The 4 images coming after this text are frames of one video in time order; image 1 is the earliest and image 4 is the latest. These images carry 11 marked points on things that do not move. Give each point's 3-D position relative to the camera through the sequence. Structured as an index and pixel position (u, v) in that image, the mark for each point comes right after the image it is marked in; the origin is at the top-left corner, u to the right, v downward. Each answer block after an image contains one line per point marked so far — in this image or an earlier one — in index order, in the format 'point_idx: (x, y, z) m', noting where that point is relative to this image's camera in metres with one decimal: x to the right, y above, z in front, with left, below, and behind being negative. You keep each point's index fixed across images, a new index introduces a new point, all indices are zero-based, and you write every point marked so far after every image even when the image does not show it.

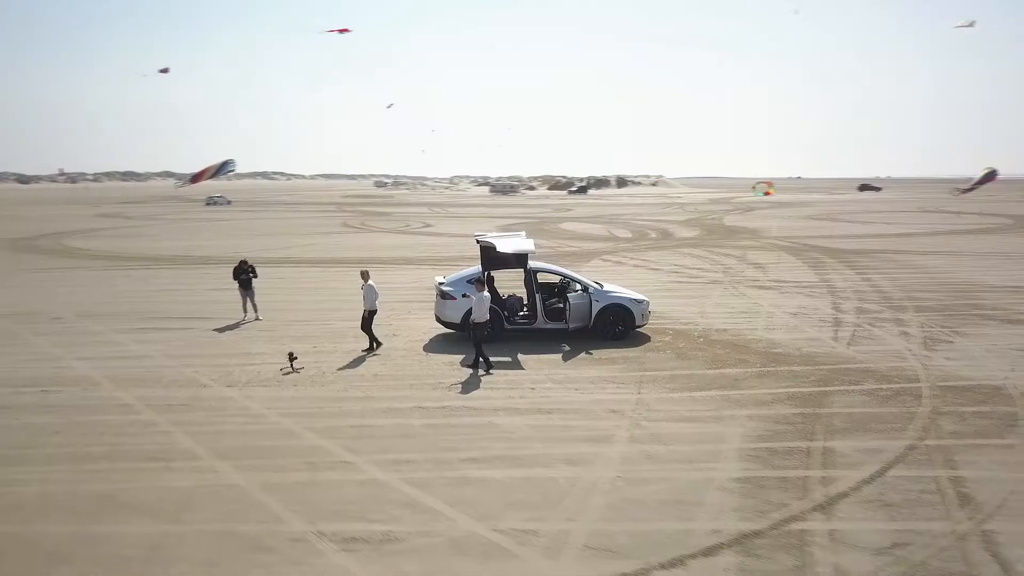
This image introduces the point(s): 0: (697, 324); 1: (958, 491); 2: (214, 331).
0: (+3.1, -0.6, +14.1) m
1: (+3.5, -1.6, +6.6) m
2: (-4.9, -0.7, +13.6) m
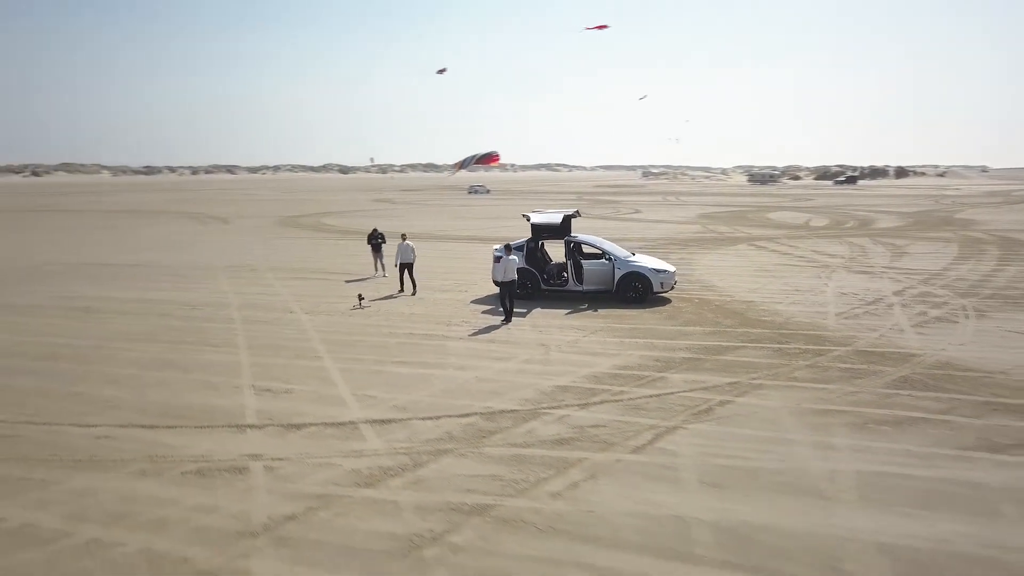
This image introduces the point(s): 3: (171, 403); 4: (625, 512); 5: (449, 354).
0: (+4.2, -0.2, +15.5) m
1: (+2.0, -1.2, +8.3) m
2: (-3.6, +0.1, +17.7) m
3: (-3.5, -1.2, +8.5) m
4: (+0.8, -1.6, +5.8) m
5: (-0.8, -0.9, +10.8) m
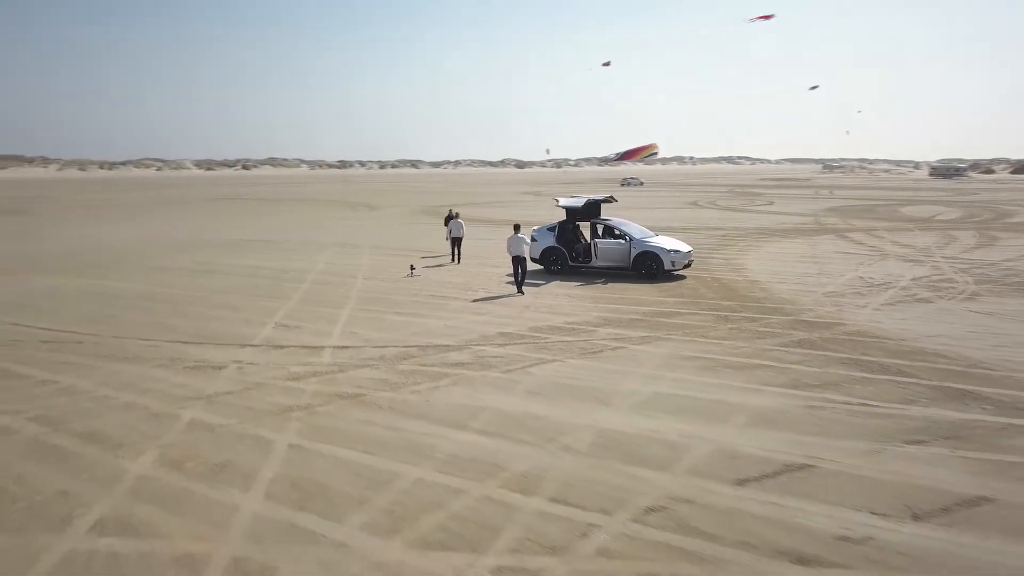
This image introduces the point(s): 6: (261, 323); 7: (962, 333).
0: (+4.8, +0.2, +16.8) m
1: (+1.1, -0.8, +10.2) m
2: (-2.3, +0.8, +20.5) m
3: (-4.2, -0.6, +11.6) m
4: (-0.6, -1.1, +8.0) m
5: (-1.1, -0.3, +13.2) m
6: (-3.6, -0.5, +11.9) m
7: (+6.0, -0.6, +11.1) m
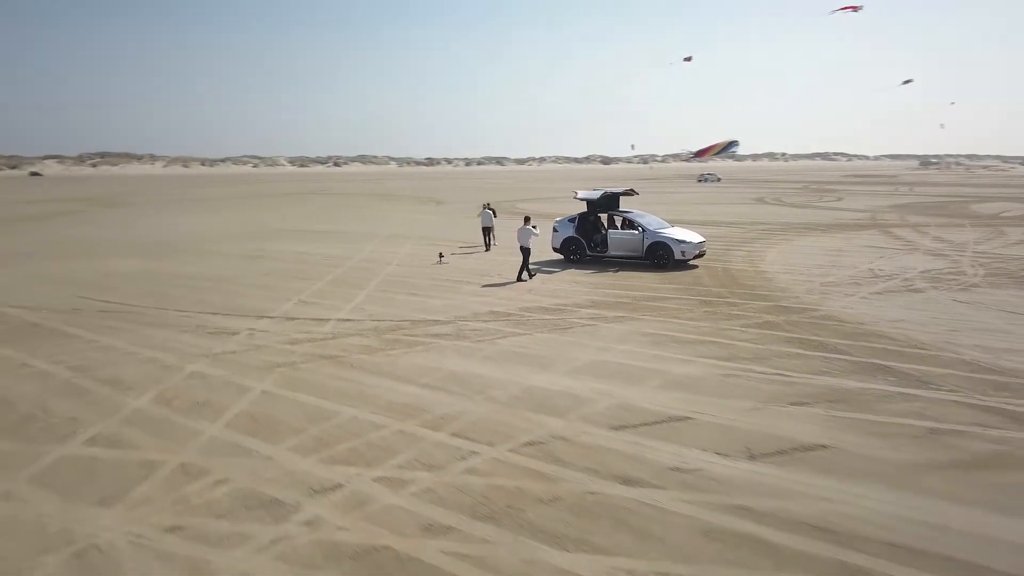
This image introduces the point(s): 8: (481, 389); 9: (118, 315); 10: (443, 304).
0: (+5.2, +0.4, +17.4) m
1: (+0.9, -0.5, +11.2) m
2: (-1.5, +1.1, +21.8) m
3: (-4.3, -0.3, +13.1) m
4: (-1.1, -0.9, +9.2) m
5: (-1.0, -0.1, +14.5) m
6: (-3.7, -0.2, +13.5) m
7: (+5.8, -0.4, +11.6) m
8: (-0.3, -1.0, +8.1) m
9: (-5.8, -0.4, +12.1) m
10: (-1.1, -0.3, +13.0) m
